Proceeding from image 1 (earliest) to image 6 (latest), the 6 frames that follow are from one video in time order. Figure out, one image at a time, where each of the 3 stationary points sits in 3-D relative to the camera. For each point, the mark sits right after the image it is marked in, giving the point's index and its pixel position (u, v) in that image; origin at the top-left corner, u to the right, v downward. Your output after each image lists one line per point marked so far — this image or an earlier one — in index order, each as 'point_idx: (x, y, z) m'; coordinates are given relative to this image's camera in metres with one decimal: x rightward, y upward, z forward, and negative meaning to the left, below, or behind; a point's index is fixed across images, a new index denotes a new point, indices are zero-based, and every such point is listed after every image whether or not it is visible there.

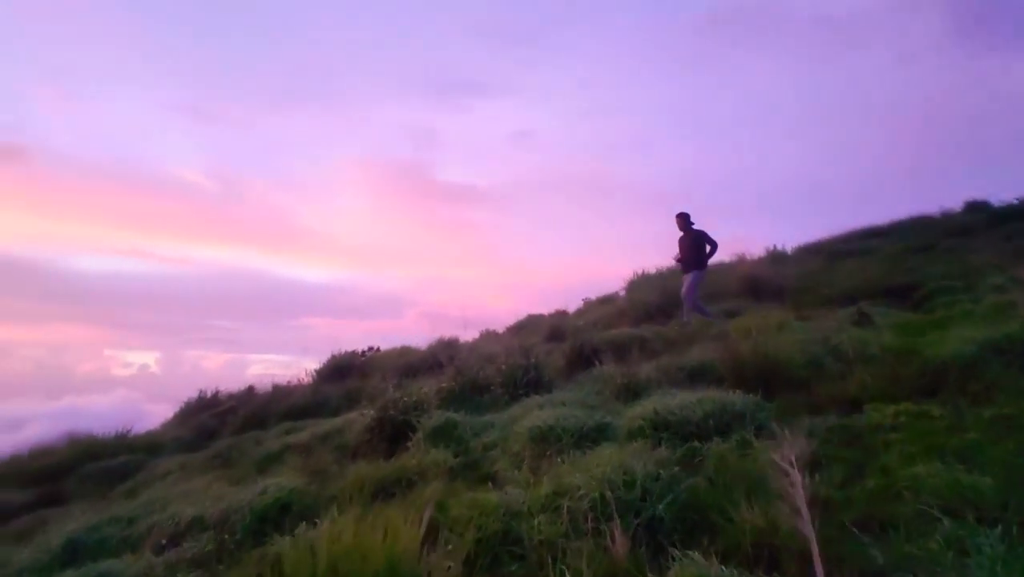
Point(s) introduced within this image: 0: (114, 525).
0: (-4.3, -2.5, +7.0) m
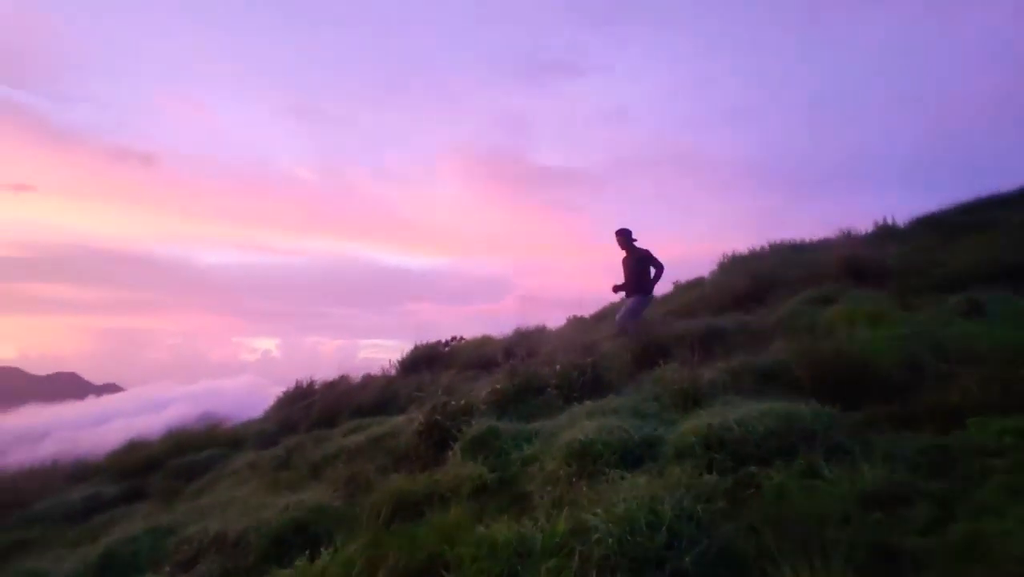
0: (-3.9, -2.7, +7.1) m
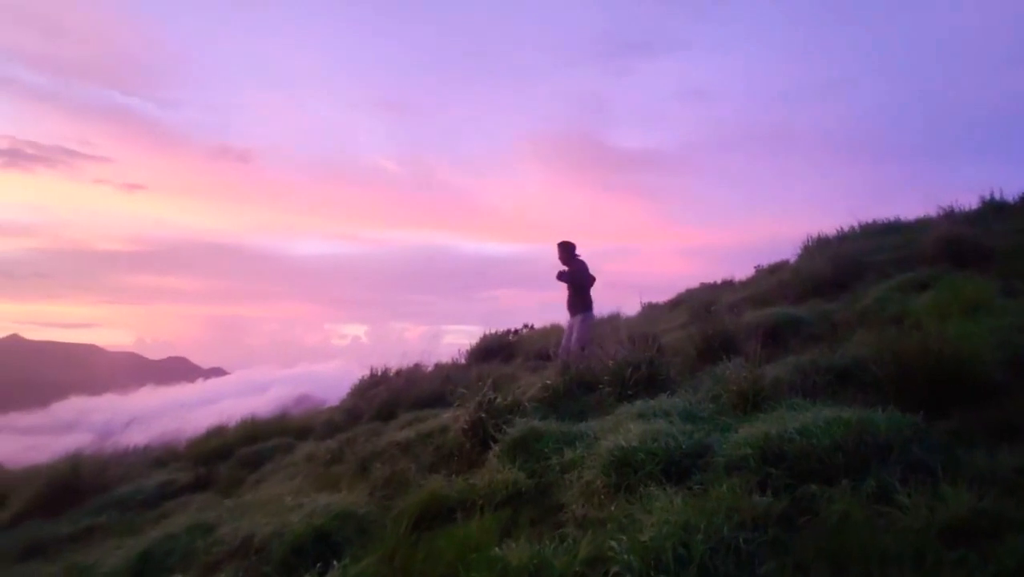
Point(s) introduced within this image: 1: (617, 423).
0: (-3.5, -2.7, +7.1) m
1: (+1.2, -1.6, +7.6) m
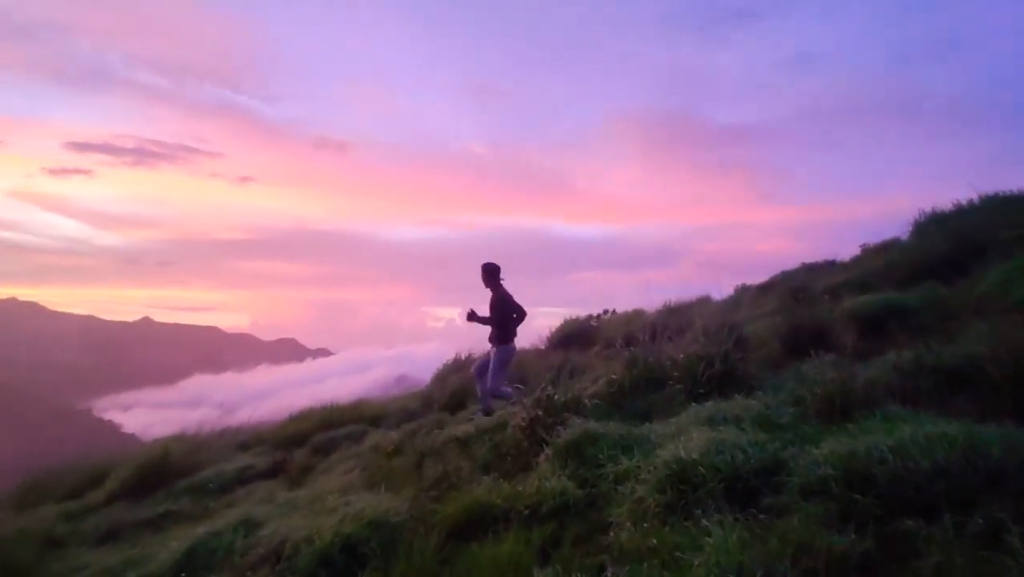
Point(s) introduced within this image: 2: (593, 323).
0: (-3.0, -2.6, +7.0) m
1: (+1.7, -1.5, +6.8) m
2: (+2.5, -1.0, +19.9) m
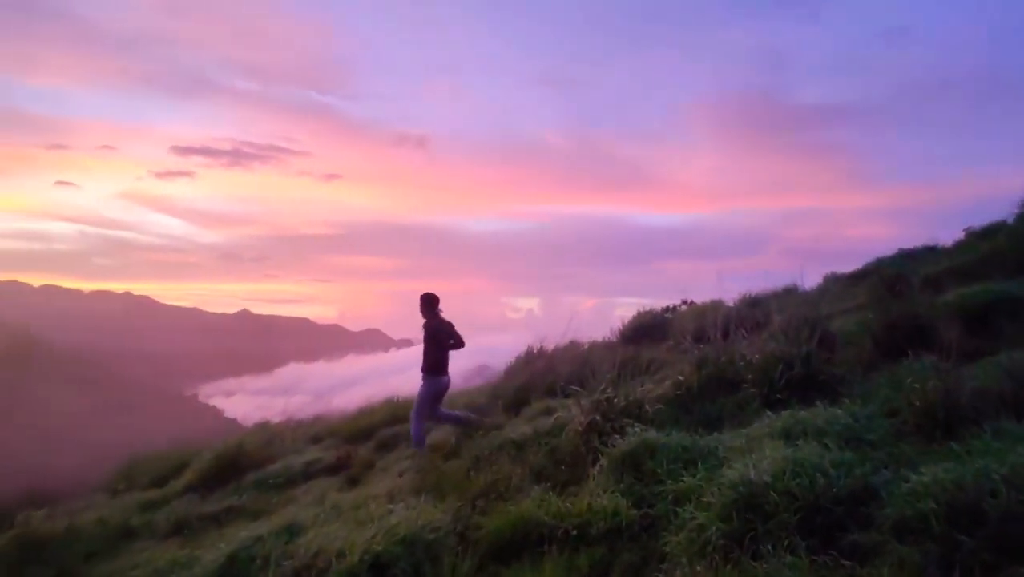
0: (-2.4, -2.6, +6.8) m
1: (+2.2, -1.4, +6.0) m
2: (+4.5, -0.8, +19.0) m
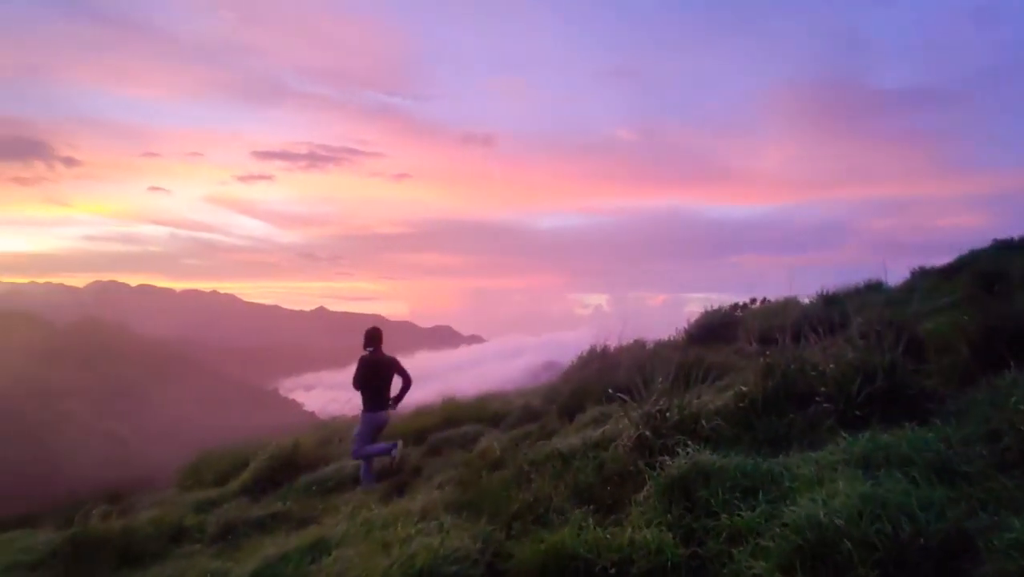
0: (-2.1, -2.6, +6.5) m
1: (+2.5, -1.5, +5.2) m
2: (+6.0, -0.7, +17.8) m
